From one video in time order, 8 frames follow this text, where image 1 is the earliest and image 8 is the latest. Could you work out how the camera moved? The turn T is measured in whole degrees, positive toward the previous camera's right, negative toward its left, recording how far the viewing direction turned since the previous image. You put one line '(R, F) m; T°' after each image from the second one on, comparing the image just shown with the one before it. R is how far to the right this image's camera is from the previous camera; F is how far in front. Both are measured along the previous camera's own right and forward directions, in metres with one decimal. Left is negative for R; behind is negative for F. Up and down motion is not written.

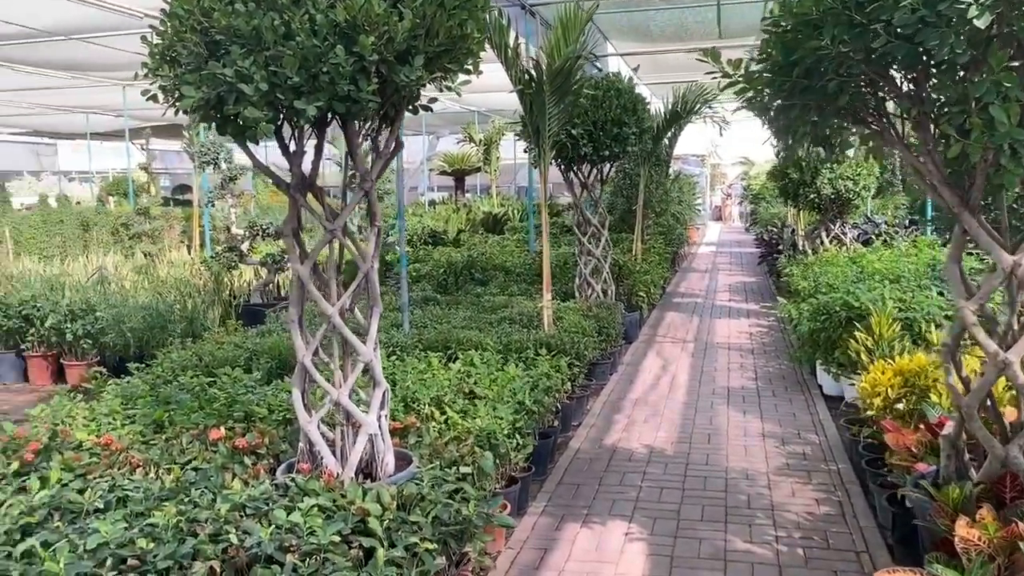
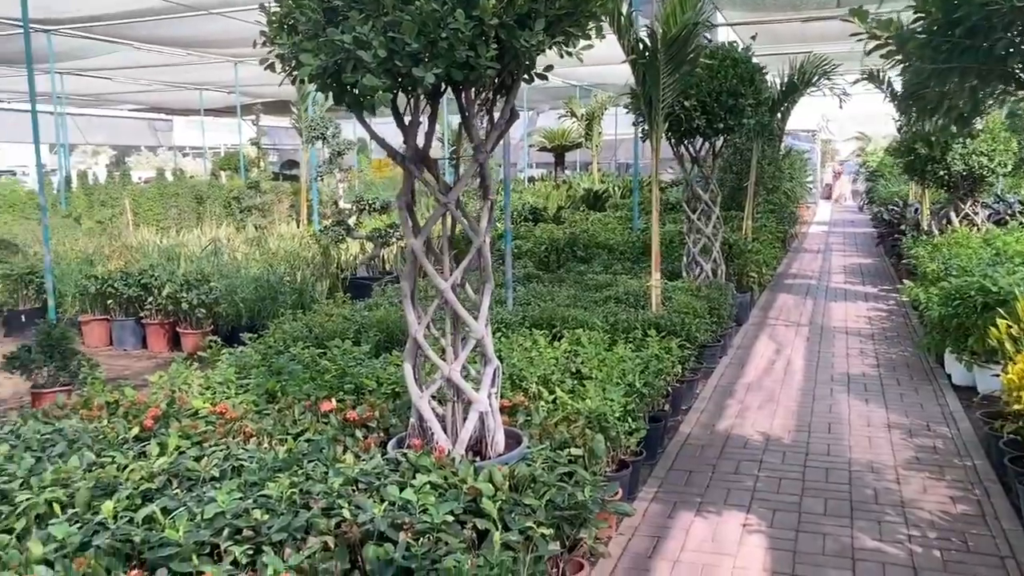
(-0.1, +0.1) m; -6°
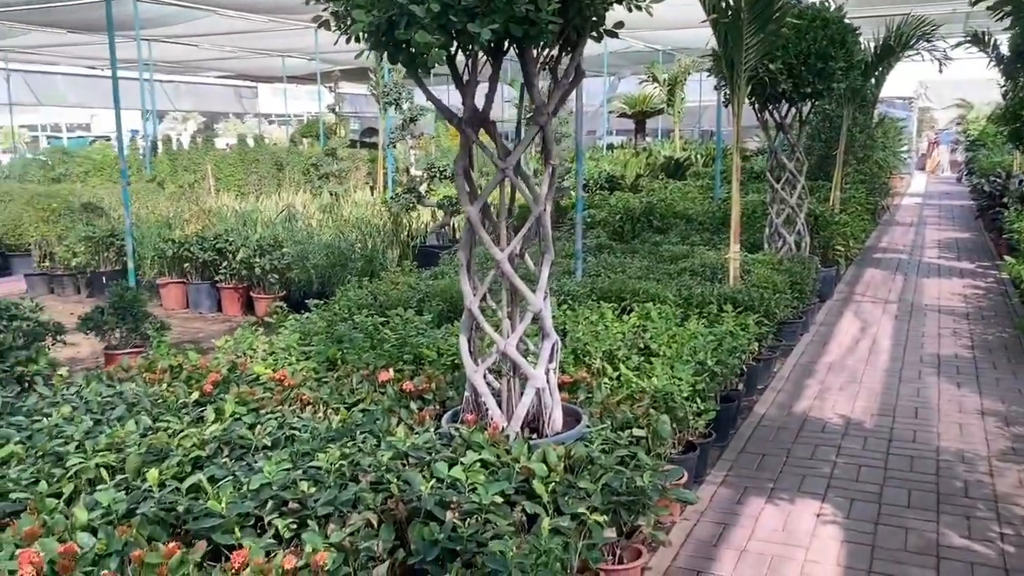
(+0.1, +0.1) m; -5°
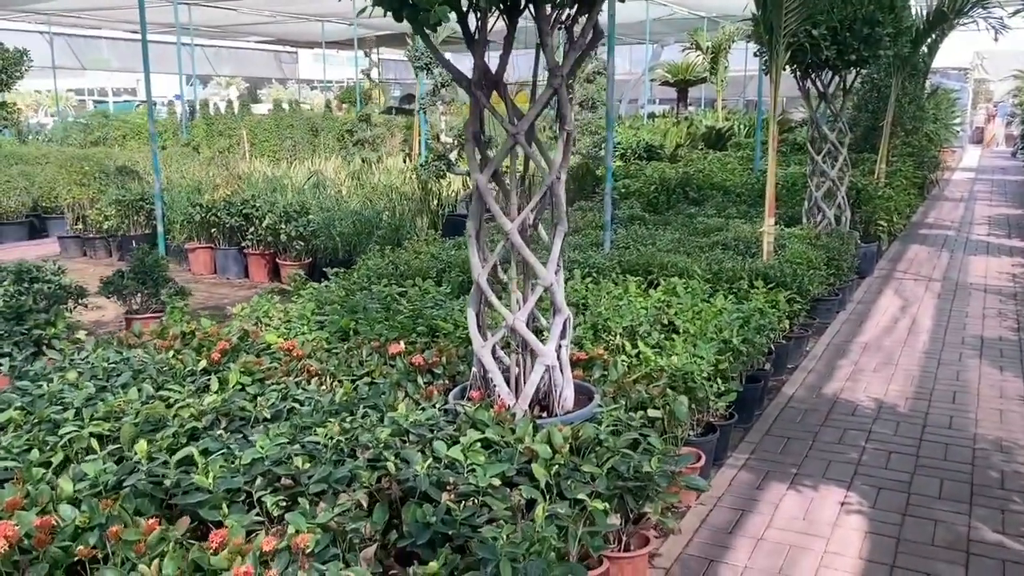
(+0.1, +0.1) m; -3°
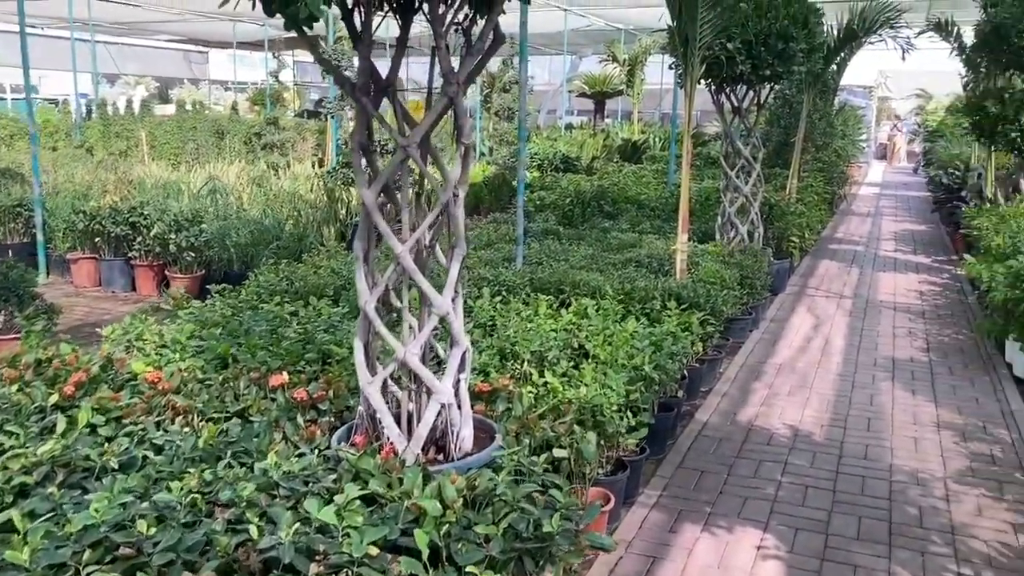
(+0.1, +0.3) m; +5°
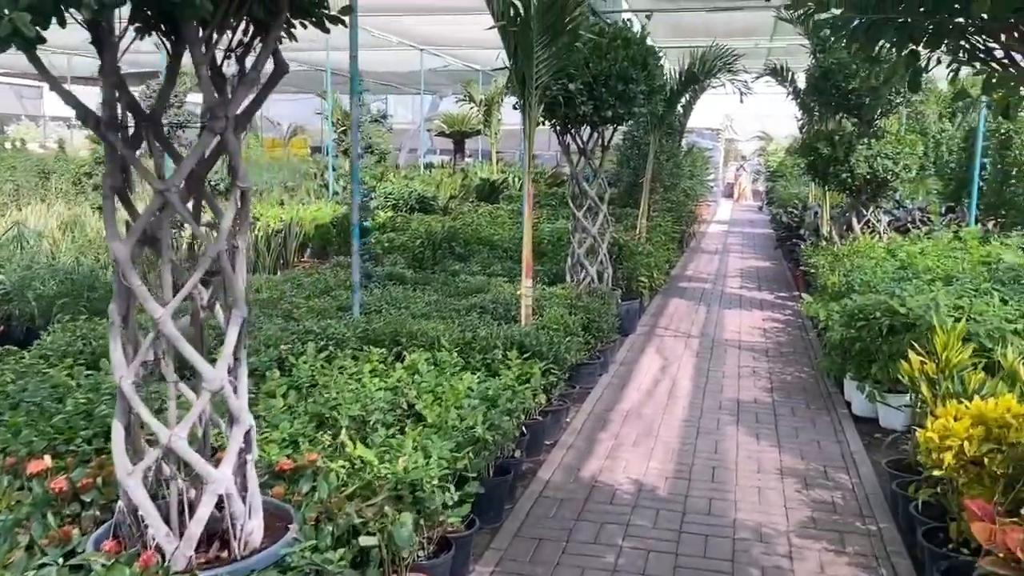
(+0.2, +0.3) m; +9°
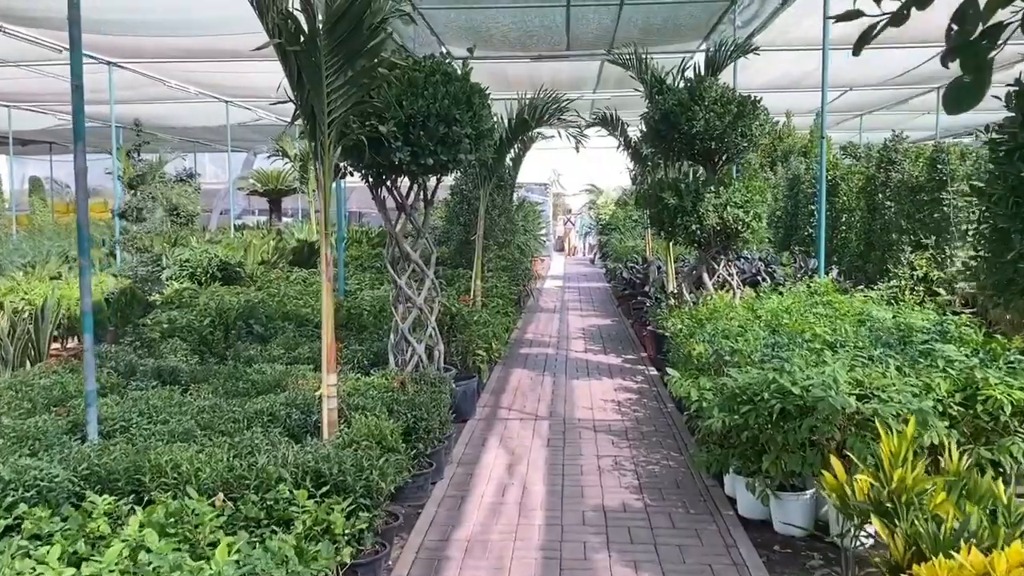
(+0.2, +1.0) m; +11°
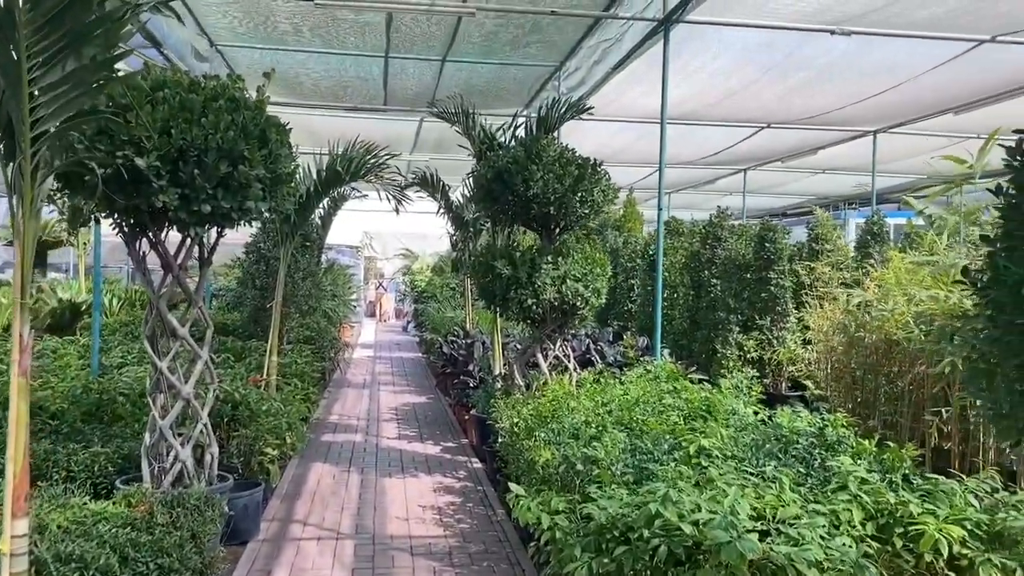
(0.0, +1.0) m; +12°
